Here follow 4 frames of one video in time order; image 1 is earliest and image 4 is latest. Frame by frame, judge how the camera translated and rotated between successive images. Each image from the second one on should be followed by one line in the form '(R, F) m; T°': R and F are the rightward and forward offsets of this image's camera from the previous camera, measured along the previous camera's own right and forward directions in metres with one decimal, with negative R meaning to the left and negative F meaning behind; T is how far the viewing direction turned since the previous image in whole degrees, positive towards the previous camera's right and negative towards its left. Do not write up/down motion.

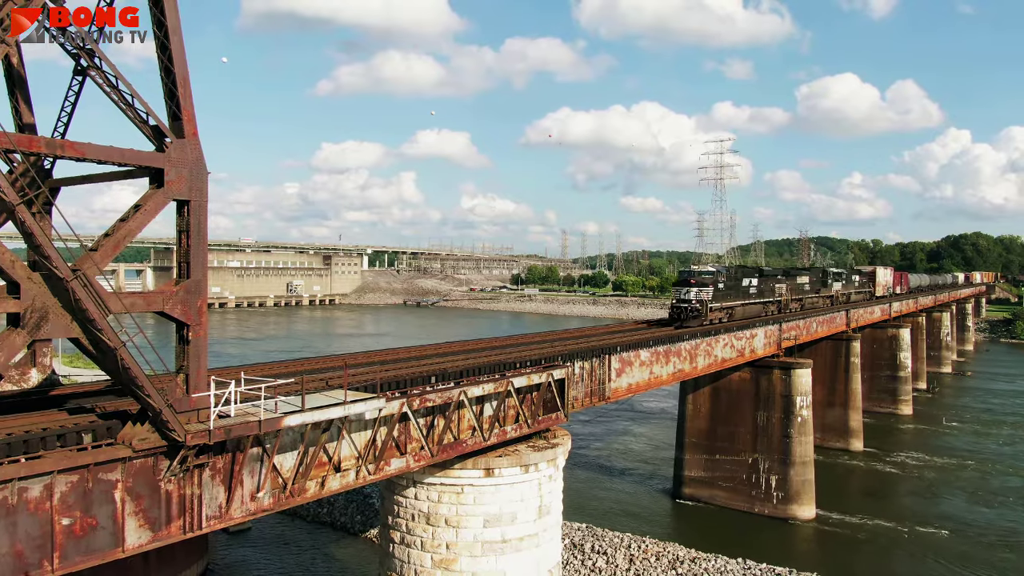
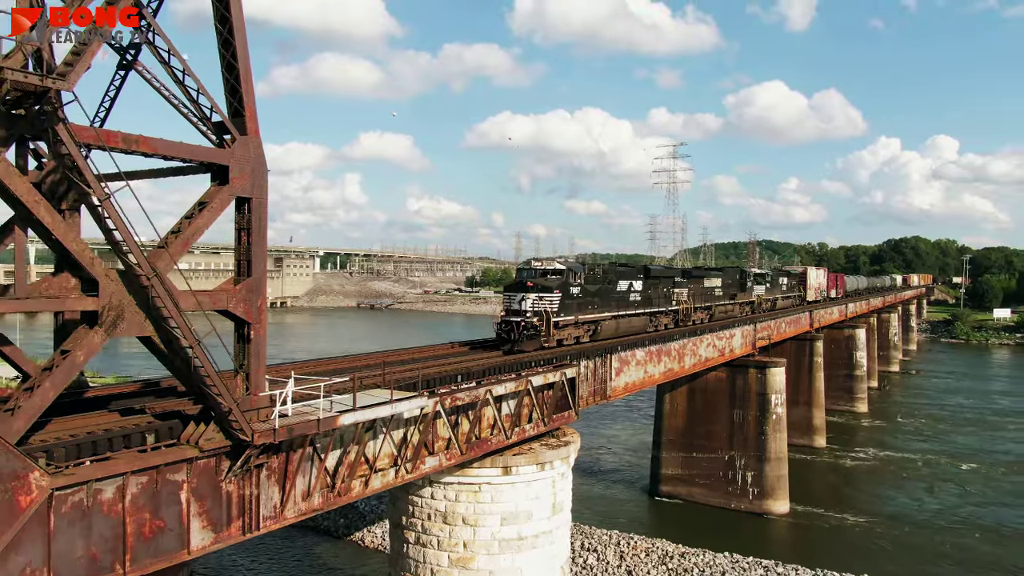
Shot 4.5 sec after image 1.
(-1.1, -0.1) m; +3°
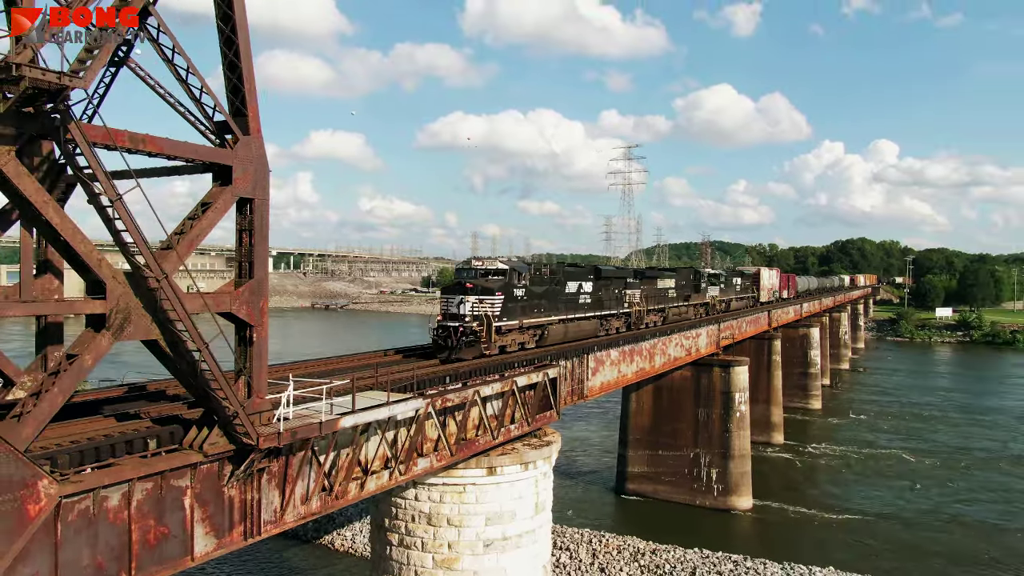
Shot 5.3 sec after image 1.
(-0.5, -0.1) m; +3°
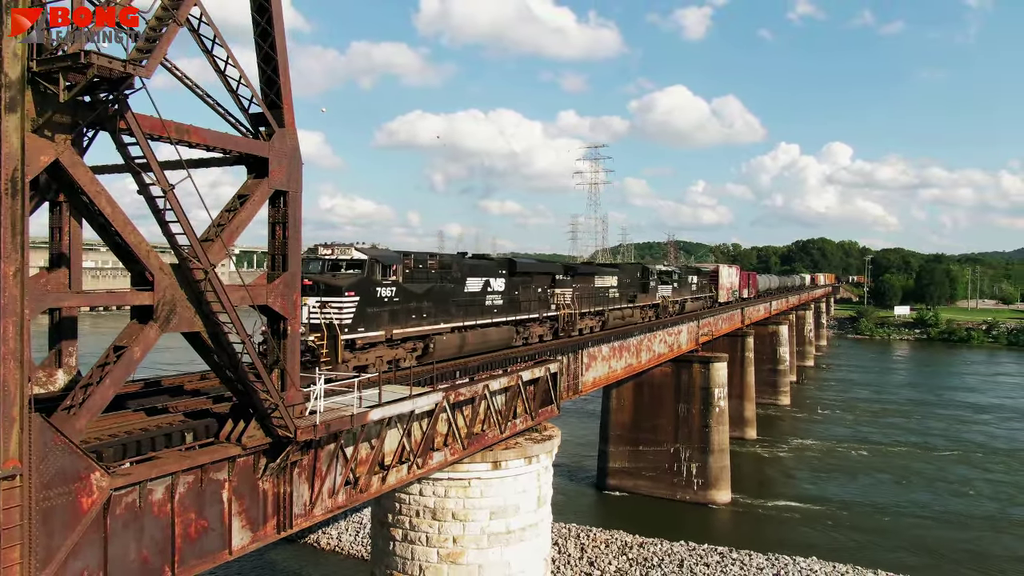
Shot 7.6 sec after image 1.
(-0.7, -0.1) m; +2°
